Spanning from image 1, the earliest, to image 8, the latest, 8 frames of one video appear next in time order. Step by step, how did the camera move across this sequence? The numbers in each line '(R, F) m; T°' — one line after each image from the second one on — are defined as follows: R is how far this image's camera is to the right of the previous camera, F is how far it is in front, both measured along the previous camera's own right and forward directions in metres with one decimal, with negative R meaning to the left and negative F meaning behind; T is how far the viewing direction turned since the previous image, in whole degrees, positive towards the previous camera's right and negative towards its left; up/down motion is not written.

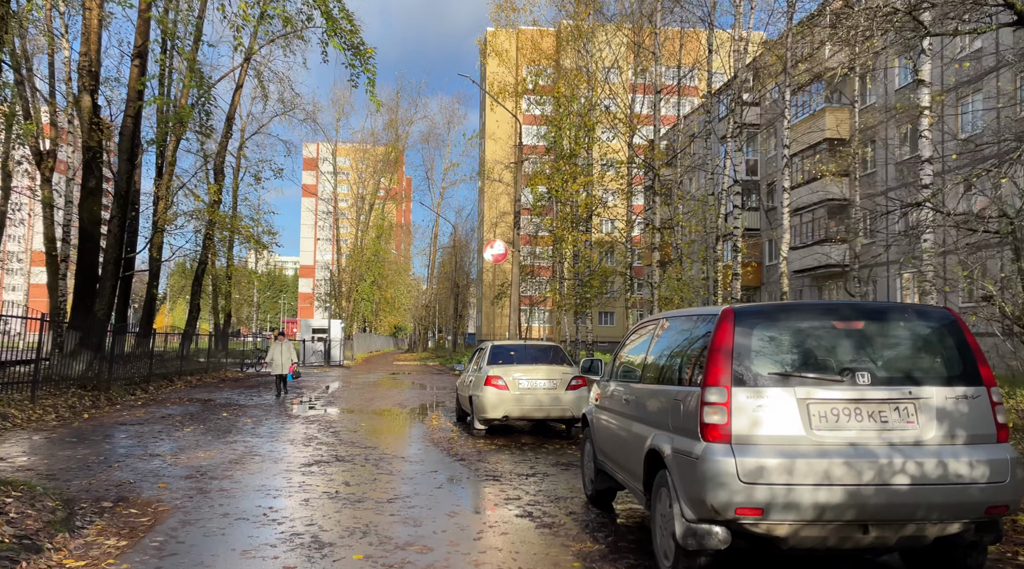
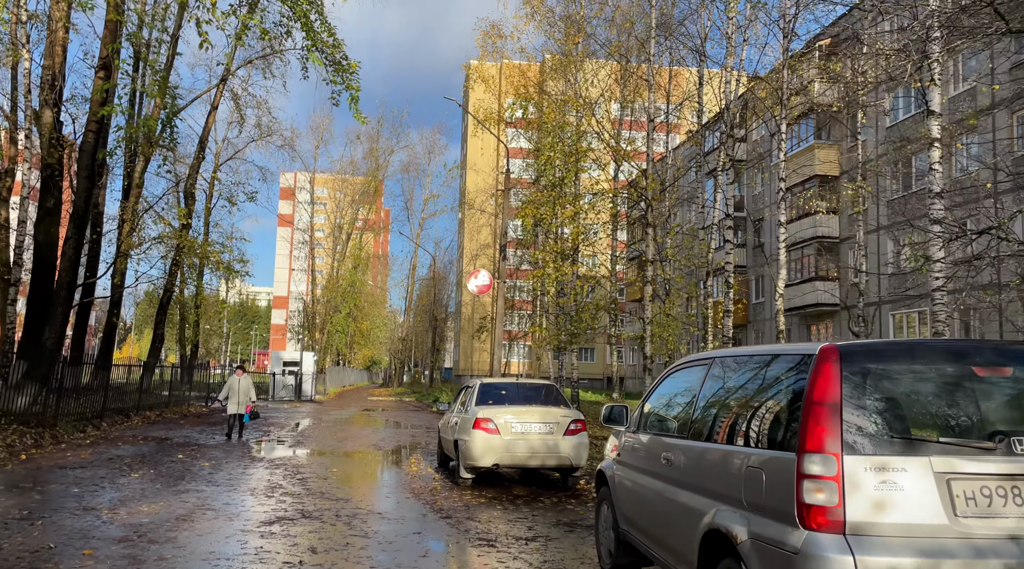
(-0.2, +0.9) m; +2°
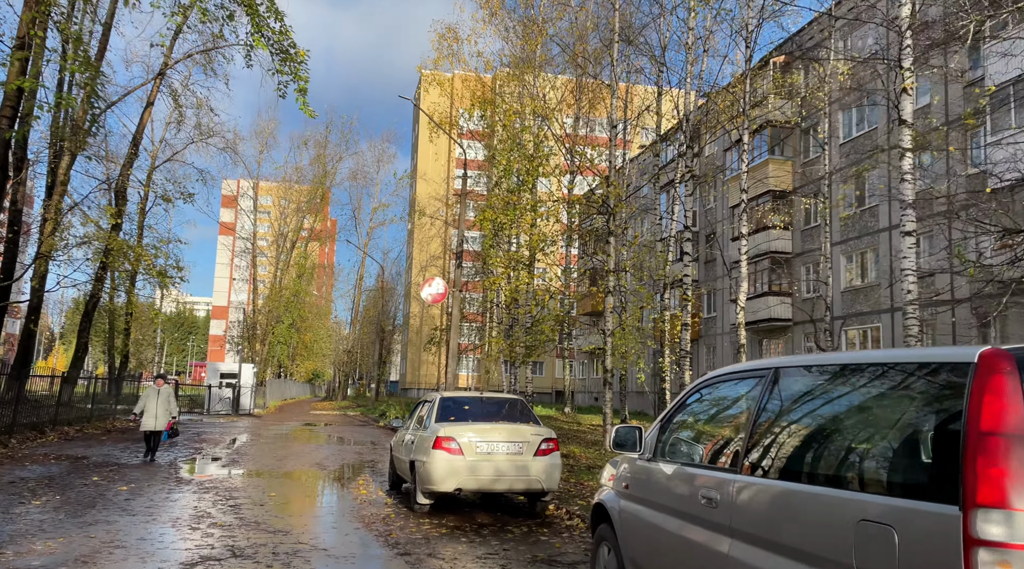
(-0.2, +0.8) m; +4°
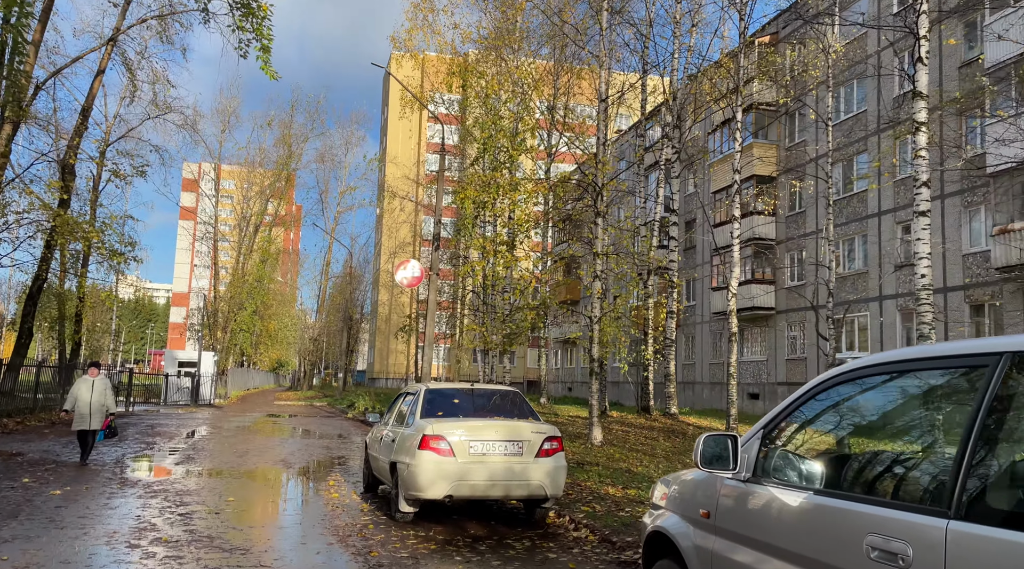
(-0.3, +1.0) m; +2°
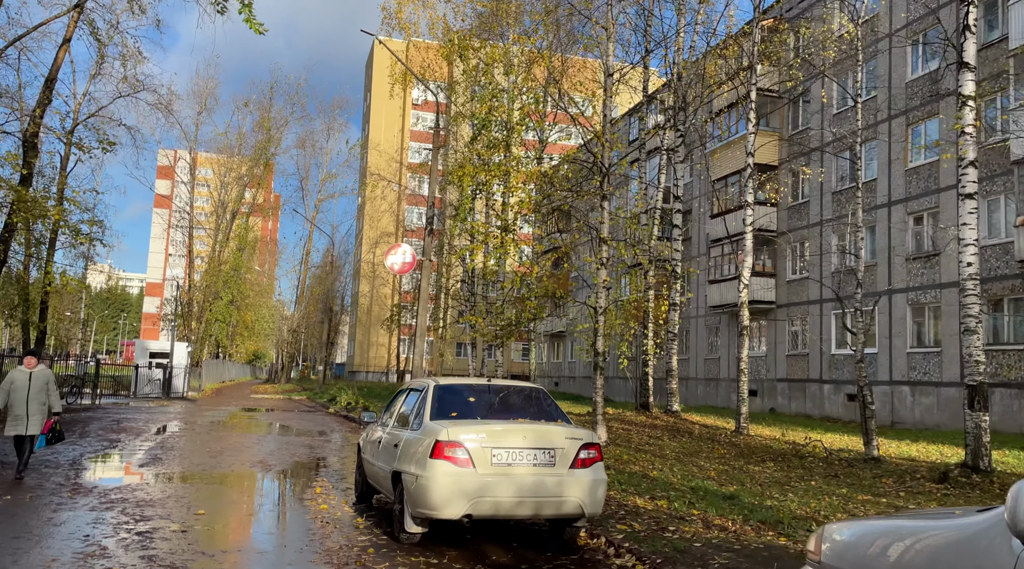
(-0.4, +1.1) m; +2°
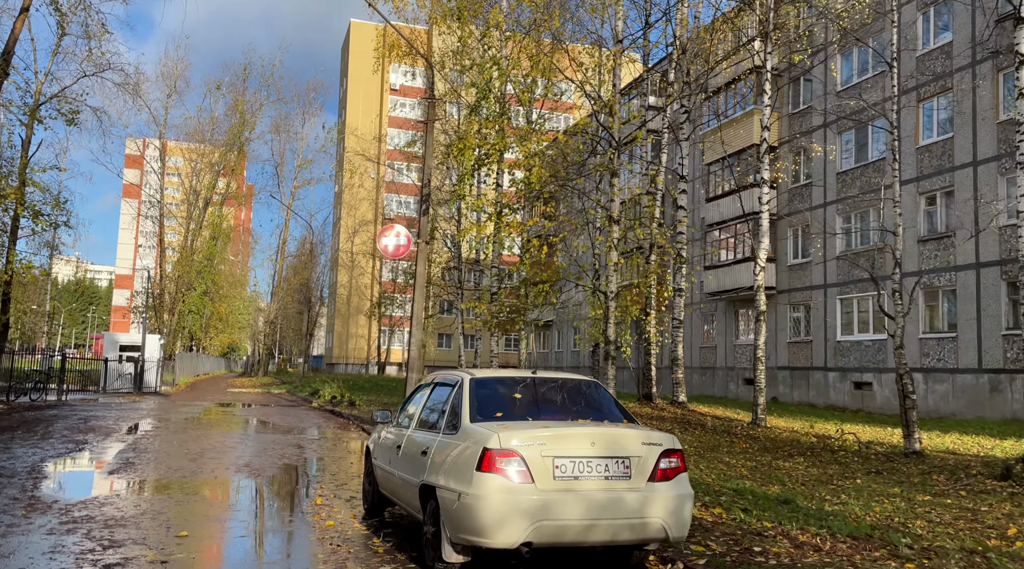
(-0.5, +1.0) m; +2°
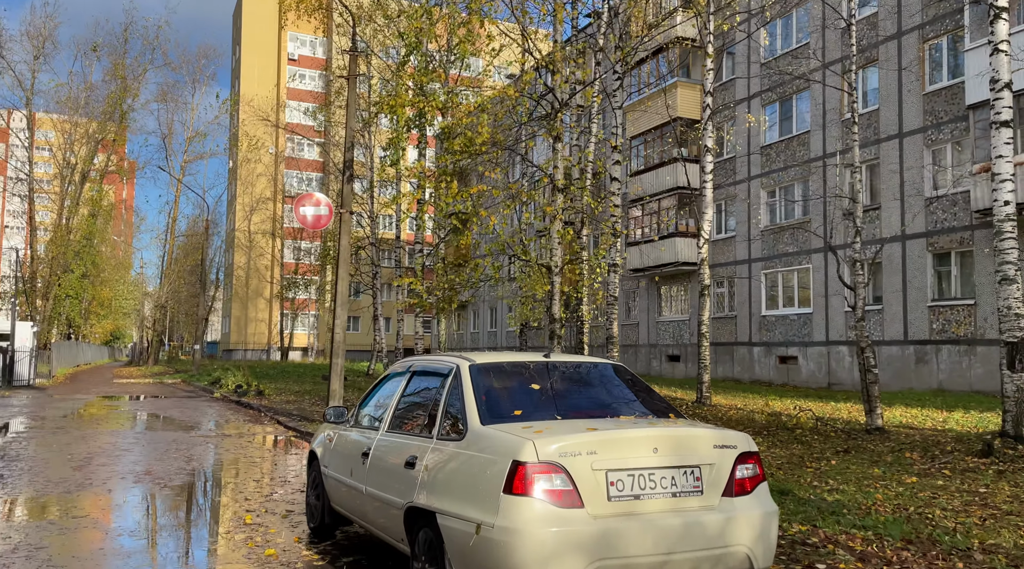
(-0.5, +1.2) m; +7°
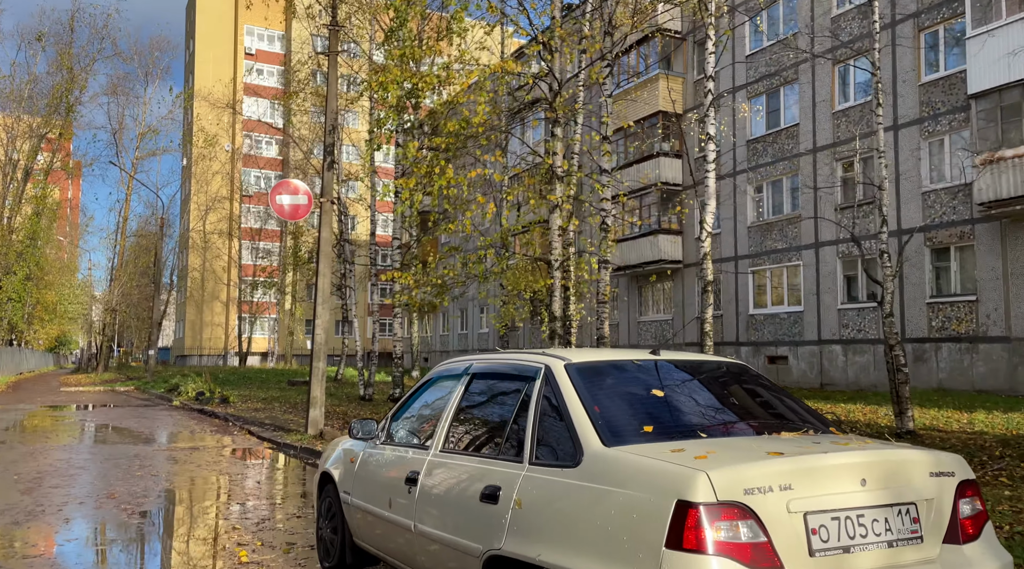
(-0.6, +0.9) m; +3°
